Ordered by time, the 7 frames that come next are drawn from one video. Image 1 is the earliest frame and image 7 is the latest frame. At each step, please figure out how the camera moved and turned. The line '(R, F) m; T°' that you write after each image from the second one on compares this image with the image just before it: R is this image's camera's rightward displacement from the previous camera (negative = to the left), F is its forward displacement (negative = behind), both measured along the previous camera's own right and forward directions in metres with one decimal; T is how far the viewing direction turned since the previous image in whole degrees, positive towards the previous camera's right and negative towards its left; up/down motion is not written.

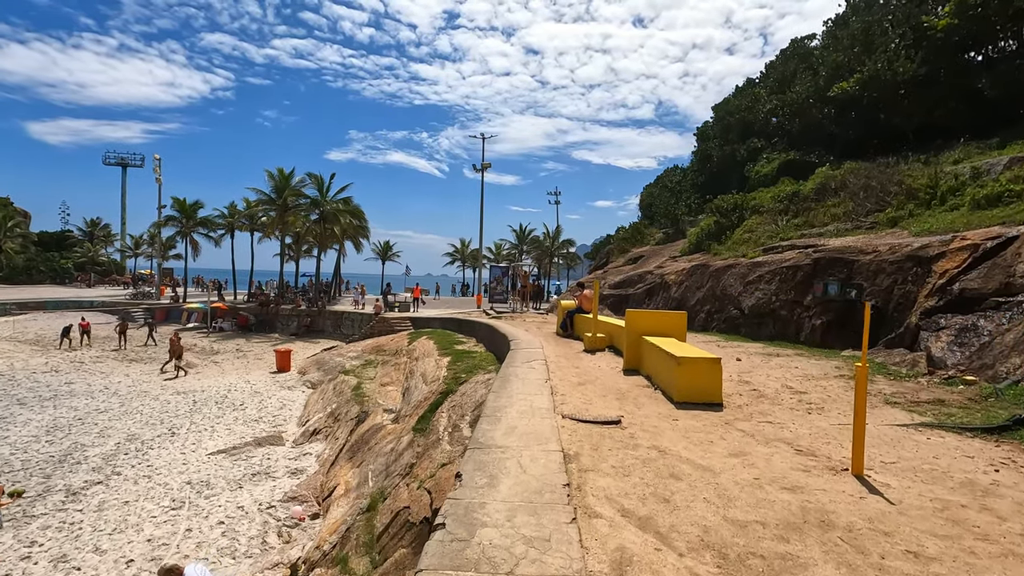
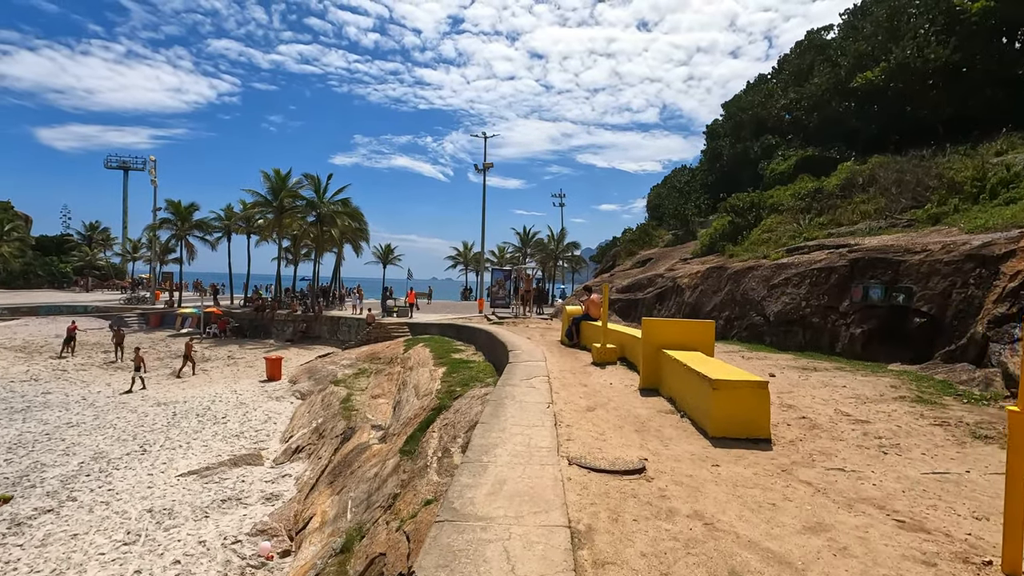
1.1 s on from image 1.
(+0.1, +1.3) m; 0°
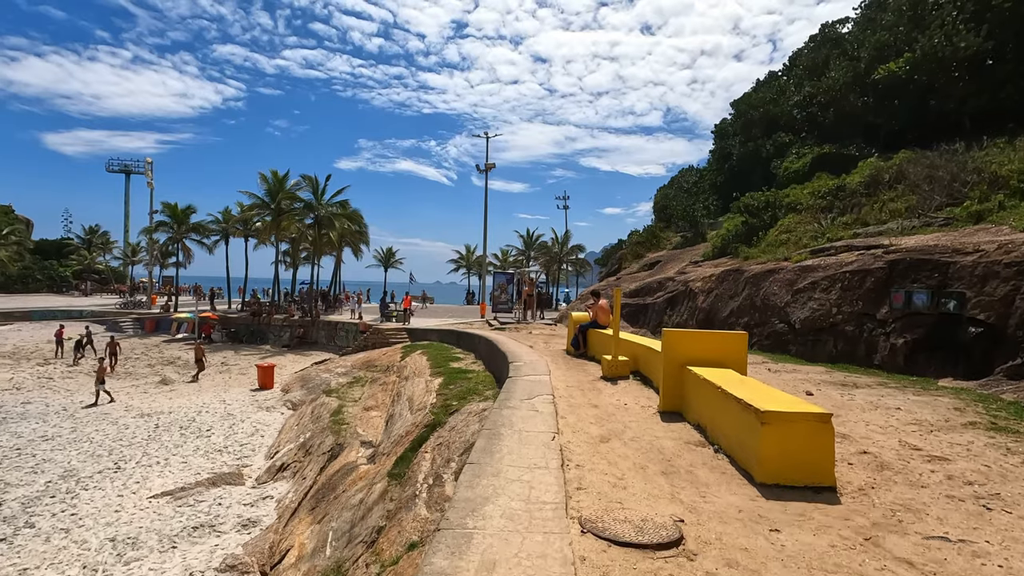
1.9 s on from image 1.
(+0.1, +1.0) m; 0°
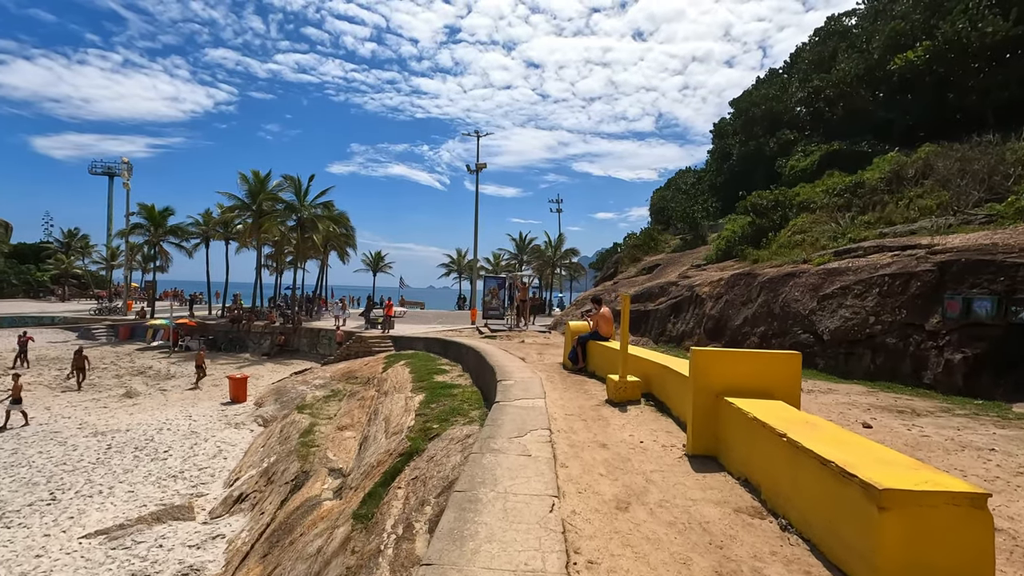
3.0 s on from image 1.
(+0.1, +1.4) m; +1°
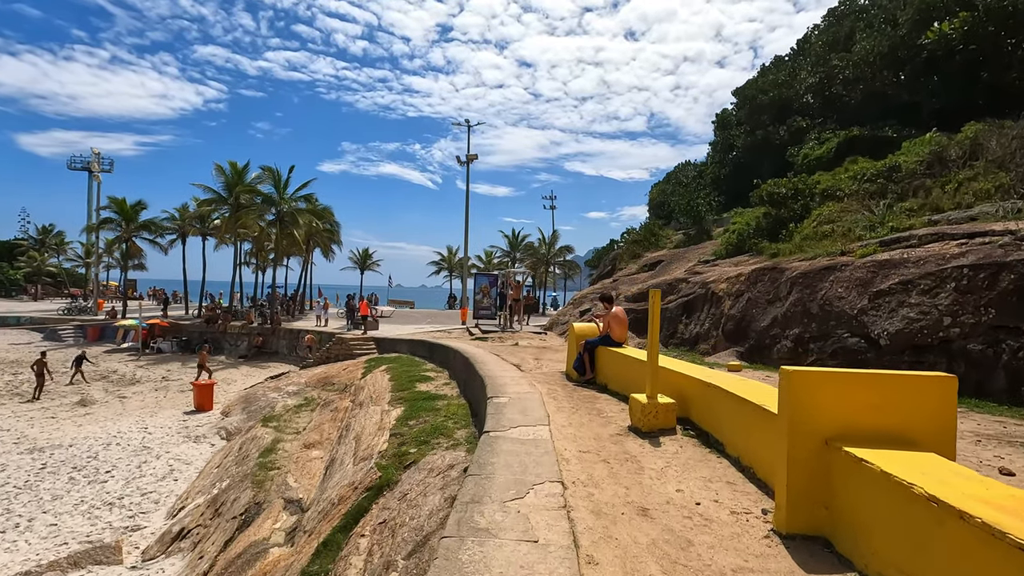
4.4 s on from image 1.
(0.0, +1.8) m; +1°
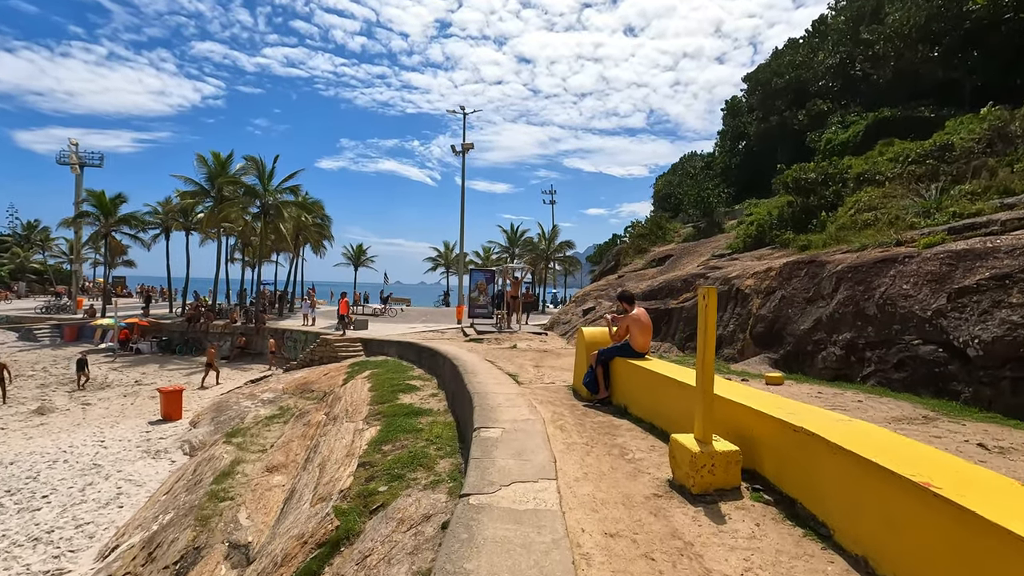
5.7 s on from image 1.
(+0.1, +1.7) m; 0°
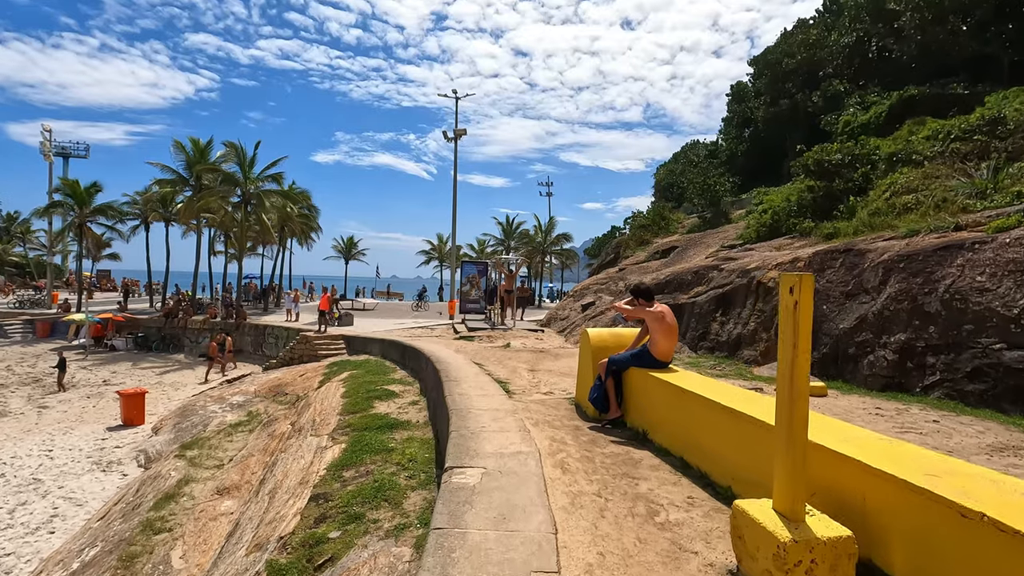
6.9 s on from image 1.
(+0.1, +1.4) m; 0°
